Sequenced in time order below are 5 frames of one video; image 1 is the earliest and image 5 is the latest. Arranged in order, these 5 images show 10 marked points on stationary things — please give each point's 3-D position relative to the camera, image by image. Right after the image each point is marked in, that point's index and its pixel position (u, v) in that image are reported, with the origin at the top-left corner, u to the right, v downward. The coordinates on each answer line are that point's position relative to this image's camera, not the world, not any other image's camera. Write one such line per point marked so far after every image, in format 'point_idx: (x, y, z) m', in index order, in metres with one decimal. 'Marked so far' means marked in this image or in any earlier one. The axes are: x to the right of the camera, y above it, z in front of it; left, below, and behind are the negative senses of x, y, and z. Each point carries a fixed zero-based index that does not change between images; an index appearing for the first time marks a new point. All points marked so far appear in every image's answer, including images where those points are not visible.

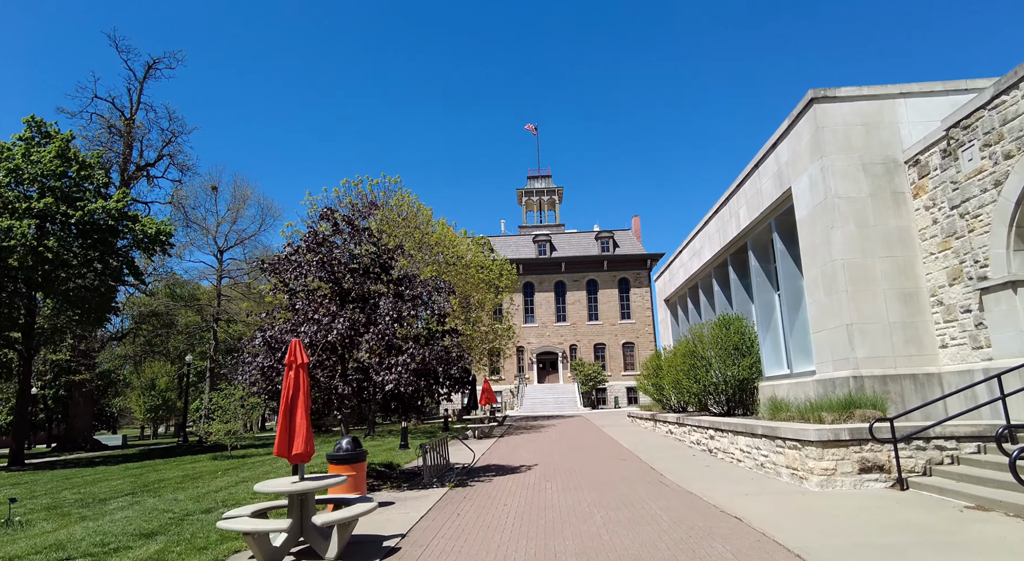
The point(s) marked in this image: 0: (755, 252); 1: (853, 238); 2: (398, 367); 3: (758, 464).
0: (+6.4, +0.8, +15.4) m
1: (+6.0, +0.8, +10.3) m
2: (-2.1, -1.6, +10.7) m
3: (+4.3, -3.2, +10.3) m
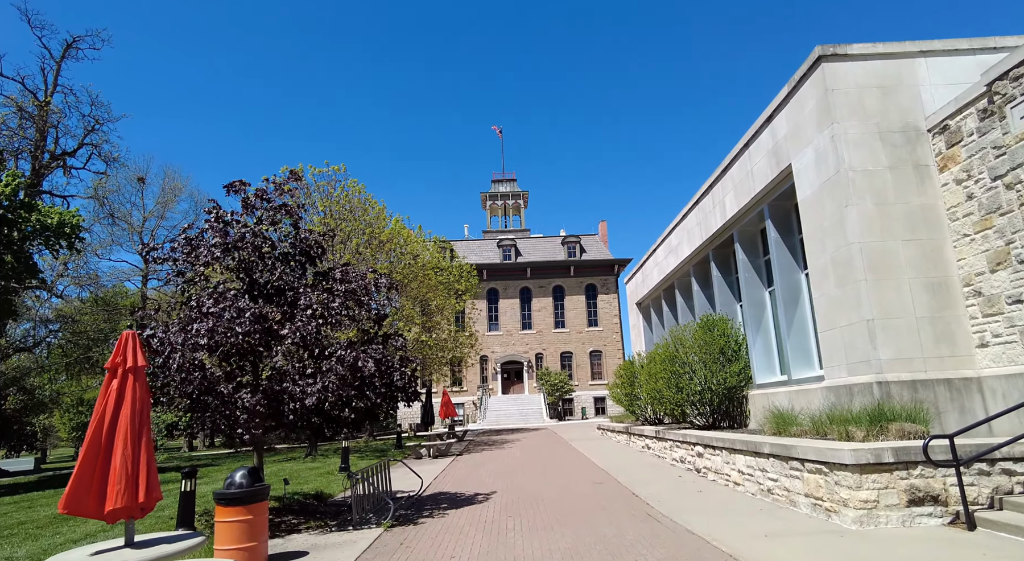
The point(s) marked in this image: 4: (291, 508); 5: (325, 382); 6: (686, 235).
0: (+5.4, +0.9, +13.8) m
1: (+5.3, +0.9, +8.7) m
2: (-2.8, -1.4, +8.6) m
3: (+3.7, -3.0, +8.5) m
4: (-3.7, -3.8, +9.8) m
5: (-2.7, -1.5, +8.6) m
6: (+5.0, +1.3, +16.8) m
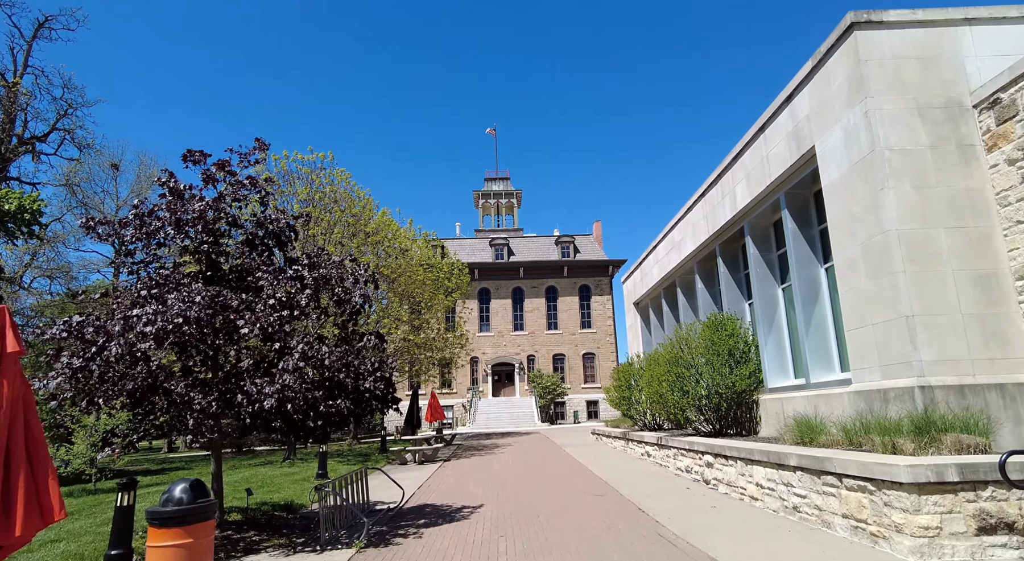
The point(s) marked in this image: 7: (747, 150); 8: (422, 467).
0: (+5.3, +0.9, +12.9) m
1: (+5.3, +1.0, +7.7) m
2: (-2.9, -1.2, +7.5) m
3: (+3.6, -2.9, +7.5) m
4: (-3.9, -3.6, +8.7) m
5: (-2.8, -1.3, +7.5) m
6: (+4.8, +1.4, +15.8) m
7: (+4.9, +2.7, +12.3) m
8: (-2.5, -5.1, +16.0) m
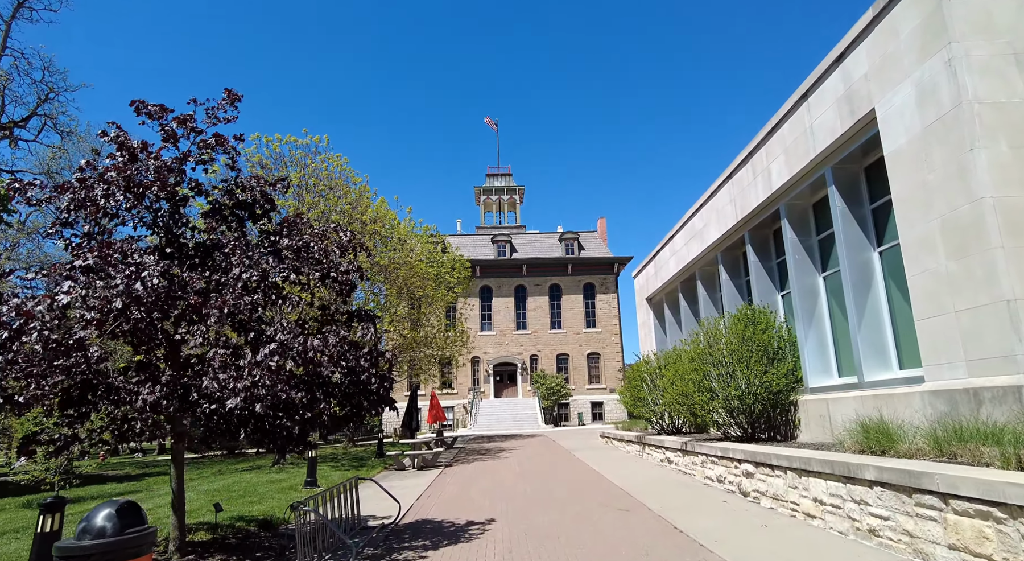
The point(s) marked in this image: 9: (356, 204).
0: (+5.5, +1.2, +11.6) m
1: (+5.5, +1.3, +6.5) m
2: (-2.7, -0.9, +6.2) m
3: (+3.8, -2.7, +6.2) m
4: (-3.7, -3.3, +7.5) m
5: (-2.6, -1.0, +6.3) m
6: (+5.0, +1.6, +14.6) m
7: (+5.1, +3.0, +11.0) m
8: (-2.3, -4.9, +14.8) m
9: (-5.1, +2.6, +19.2) m
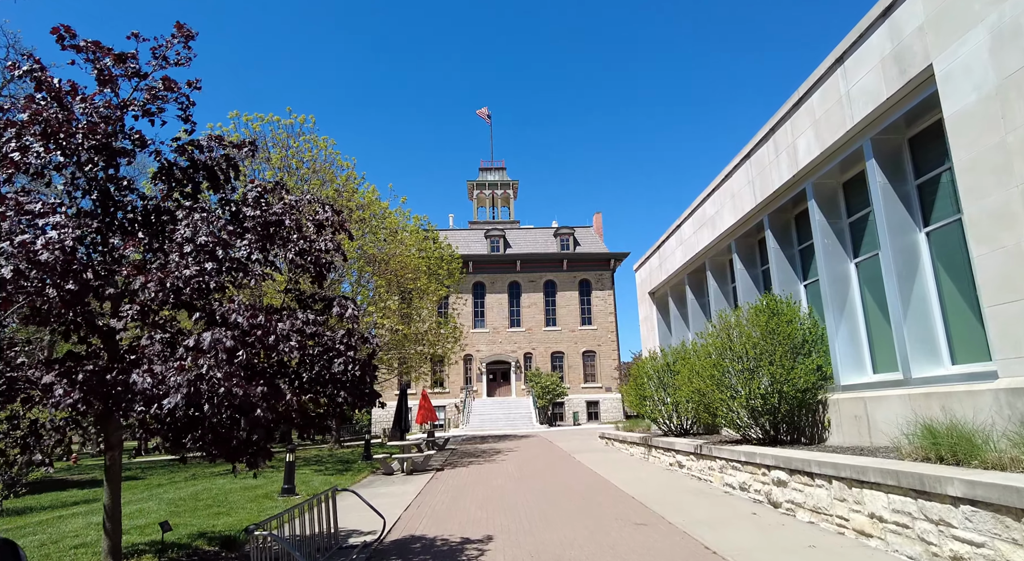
0: (+5.5, +1.4, +10.6) m
1: (+5.5, +1.5, +5.4) m
2: (-2.6, -0.7, +5.0) m
3: (+3.8, -2.4, +5.2) m
4: (-3.6, -3.1, +6.3) m
5: (-2.6, -0.8, +5.1) m
6: (+5.0, +1.8, +13.5) m
7: (+5.1, +3.2, +10.0) m
8: (-2.4, -4.6, +13.6) m
9: (-5.2, +2.8, +18.0) m
